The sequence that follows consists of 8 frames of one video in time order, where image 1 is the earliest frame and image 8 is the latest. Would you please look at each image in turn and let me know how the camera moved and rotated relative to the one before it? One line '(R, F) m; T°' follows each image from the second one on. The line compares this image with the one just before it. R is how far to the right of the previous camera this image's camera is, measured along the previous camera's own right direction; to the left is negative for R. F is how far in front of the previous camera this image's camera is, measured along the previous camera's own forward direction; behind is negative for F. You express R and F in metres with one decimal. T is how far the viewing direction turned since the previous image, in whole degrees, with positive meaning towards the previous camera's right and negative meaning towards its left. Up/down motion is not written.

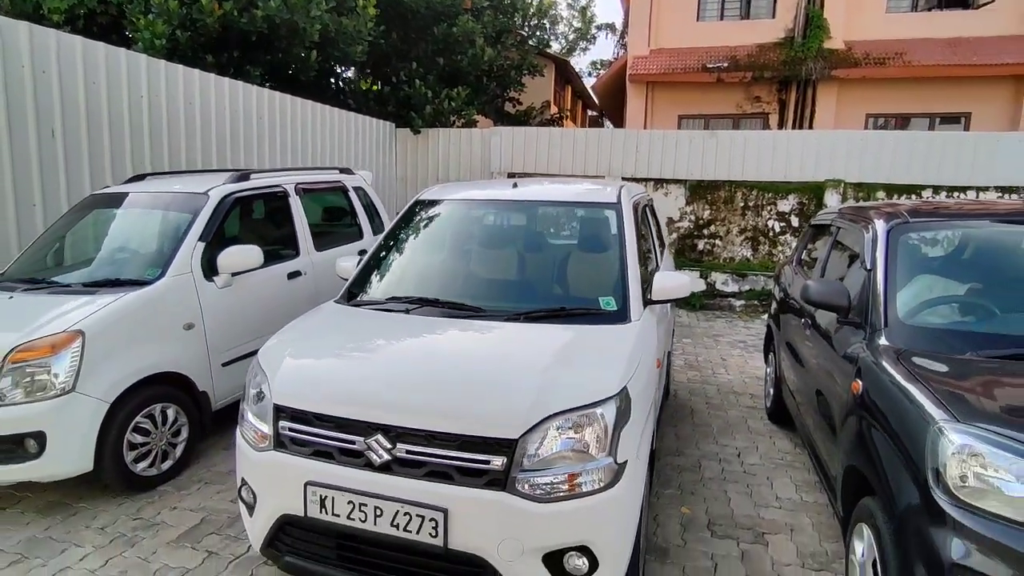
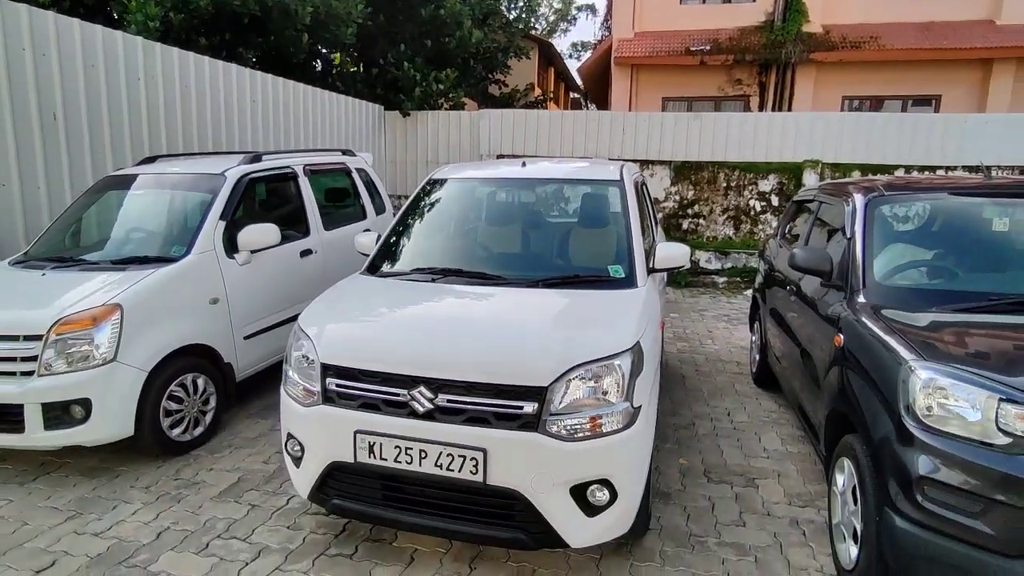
(-0.2, -0.3) m; +2°
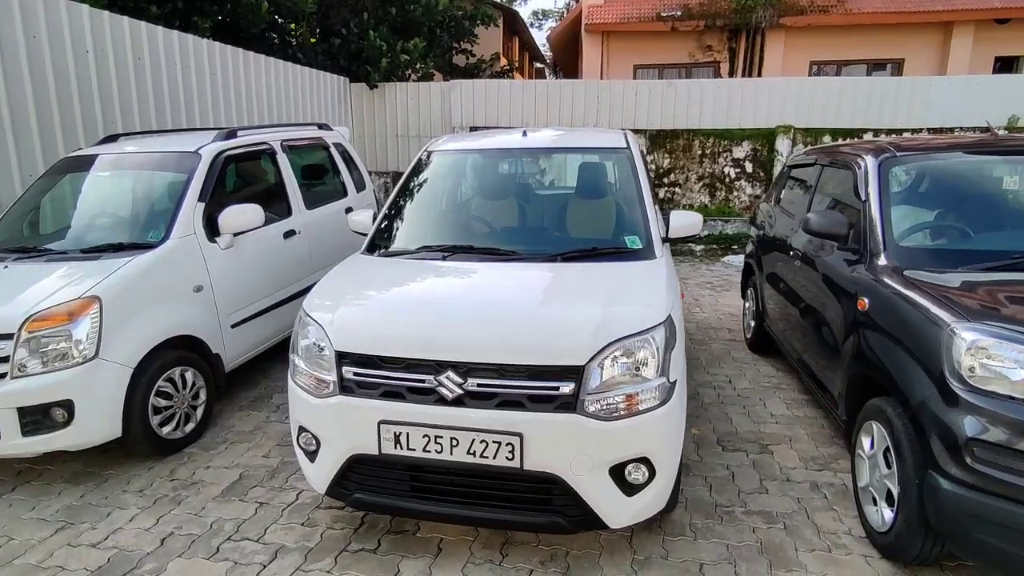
(-0.2, +0.1) m; +4°
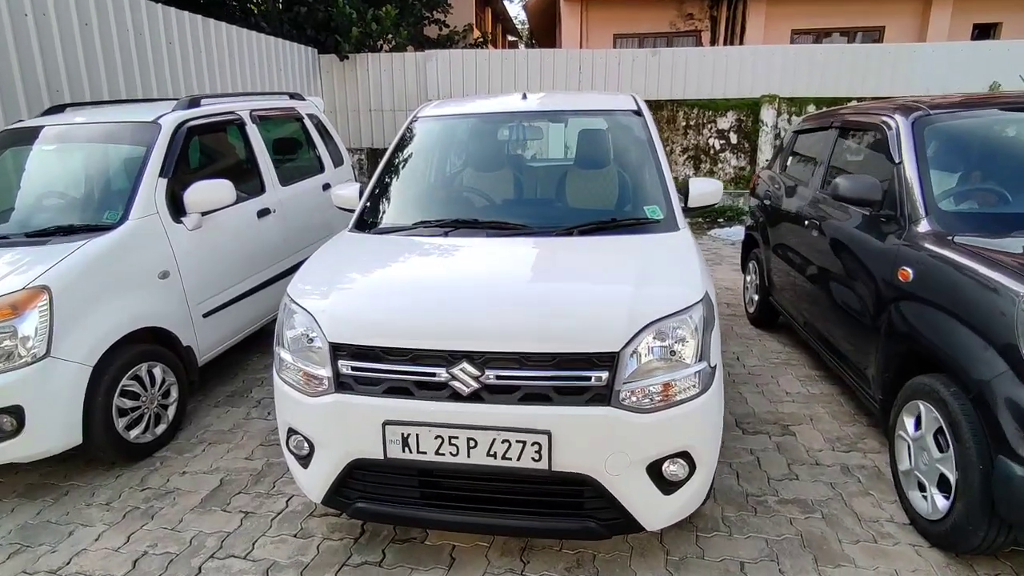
(-0.2, +0.3) m; +3°
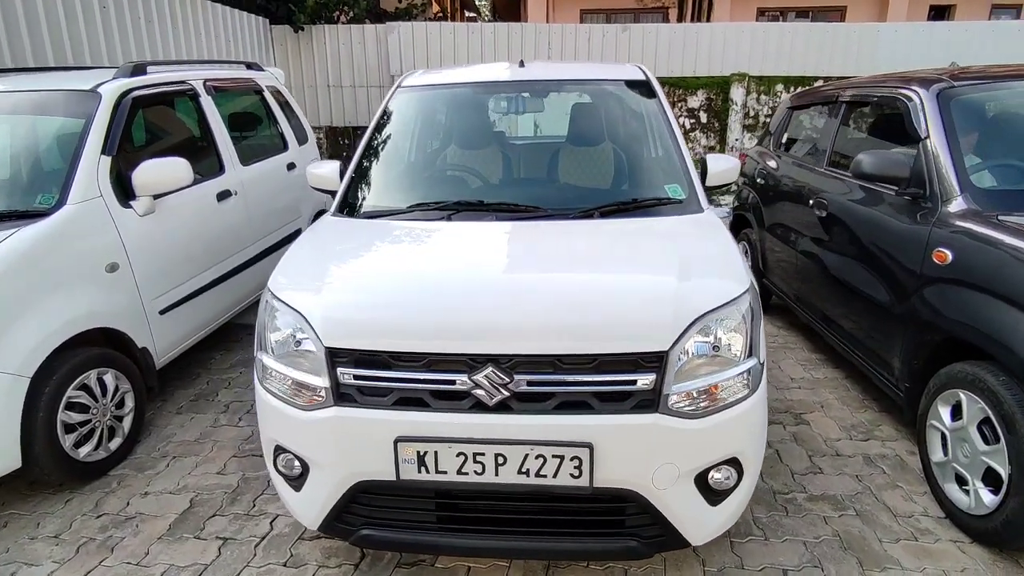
(-0.2, +0.3) m; +4°
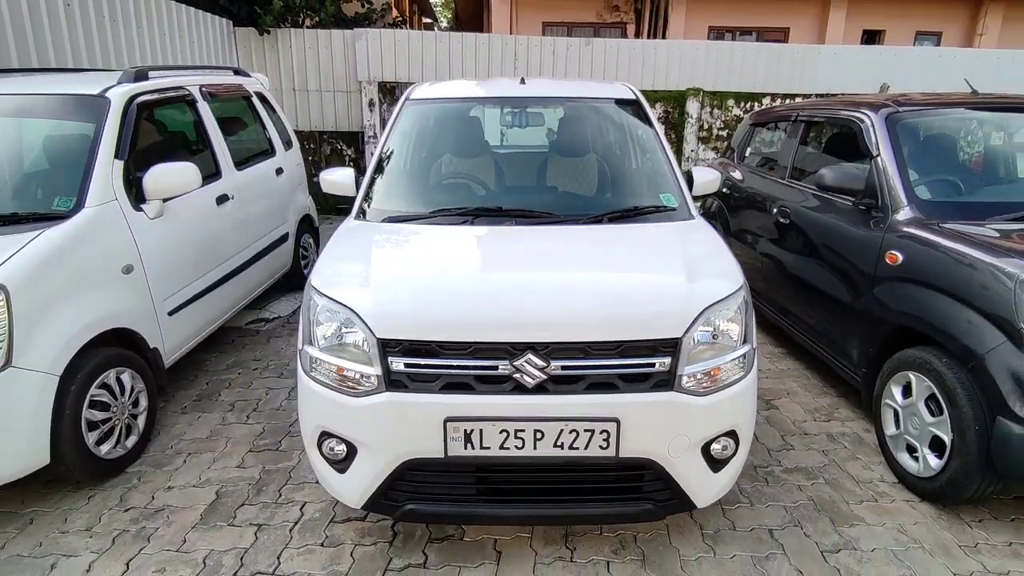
(-0.3, -0.2) m; +5°
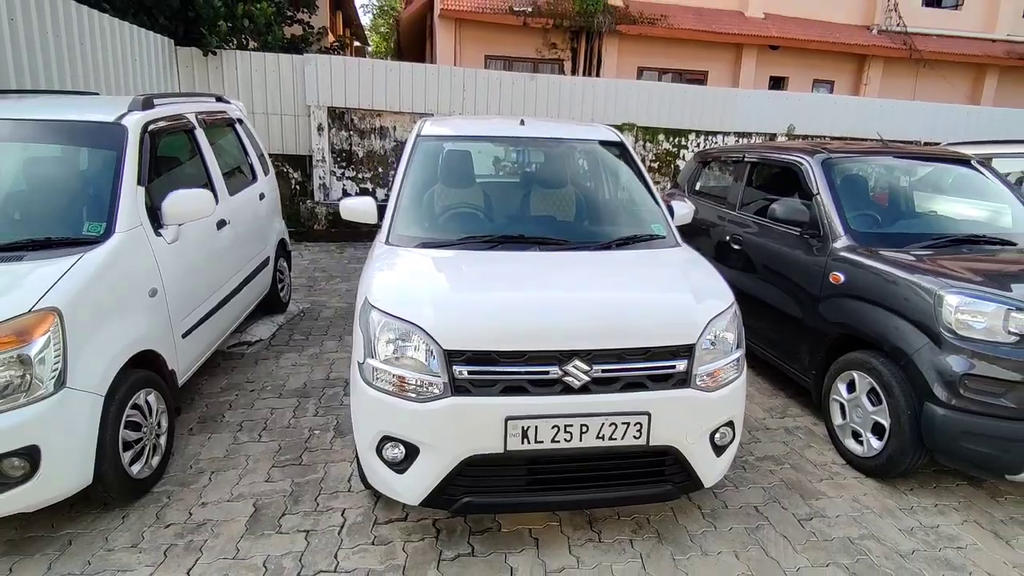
(-0.5, -0.3) m; +8°
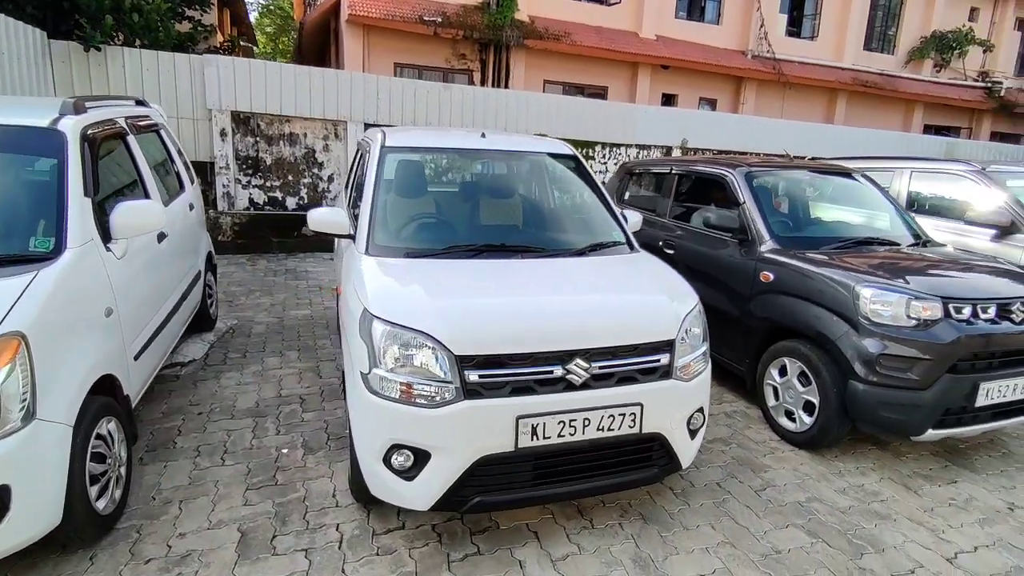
(-0.5, -0.1) m; +11°
